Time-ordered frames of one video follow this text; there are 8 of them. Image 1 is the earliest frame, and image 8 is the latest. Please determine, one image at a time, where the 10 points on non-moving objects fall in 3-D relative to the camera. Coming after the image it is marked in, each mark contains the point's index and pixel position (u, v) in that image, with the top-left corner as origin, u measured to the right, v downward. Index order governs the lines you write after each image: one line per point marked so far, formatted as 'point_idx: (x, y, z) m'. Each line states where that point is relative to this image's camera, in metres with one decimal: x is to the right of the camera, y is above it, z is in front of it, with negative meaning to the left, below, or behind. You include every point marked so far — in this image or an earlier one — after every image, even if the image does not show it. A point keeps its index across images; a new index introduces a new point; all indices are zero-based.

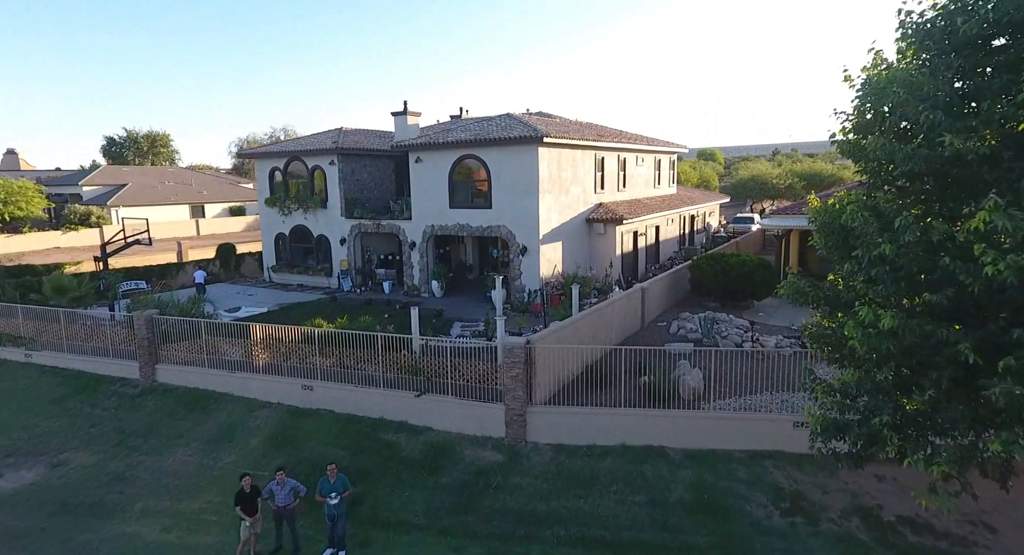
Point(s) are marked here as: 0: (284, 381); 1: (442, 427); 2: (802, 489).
0: (-5.4, -2.4, +14.8) m
1: (-1.5, -3.2, +13.5) m
2: (+5.1, -3.7, +11.1) m
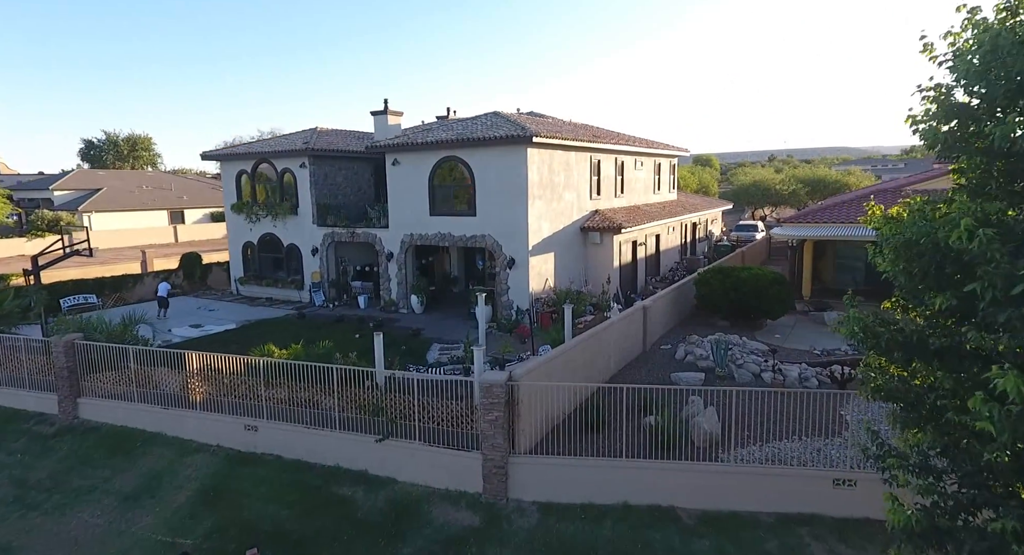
0: (-5.7, -2.8, +12.6) m
1: (-1.8, -3.6, +11.3) m
2: (+4.7, -4.1, +8.9) m
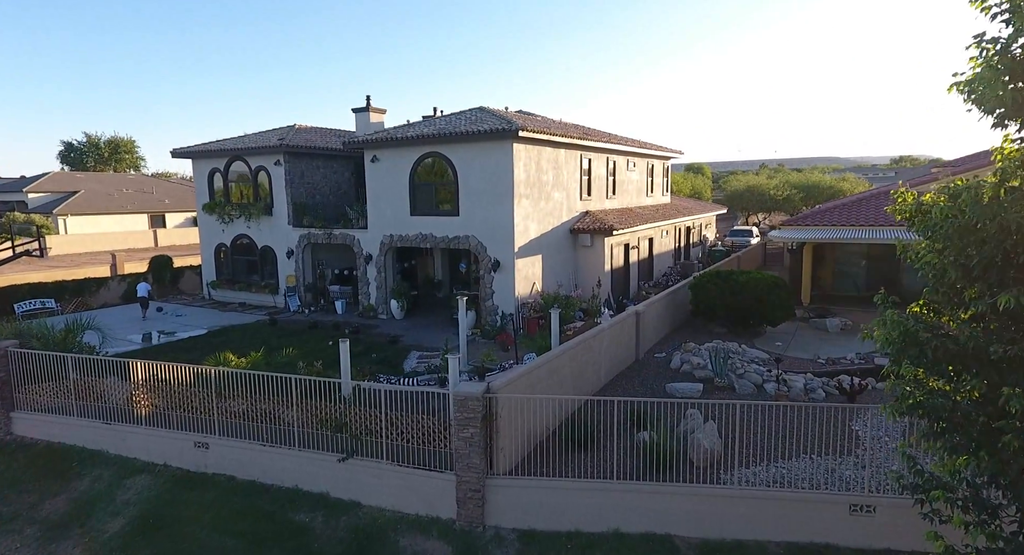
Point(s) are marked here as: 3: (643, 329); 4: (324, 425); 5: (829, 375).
0: (-6.1, -2.8, +11.3) m
1: (-2.2, -3.6, +10.1) m
2: (+4.4, -4.1, +7.8) m
3: (+3.2, -1.3, +15.6) m
4: (-3.1, -2.4, +10.5) m
5: (+6.7, -2.1, +13.3) m
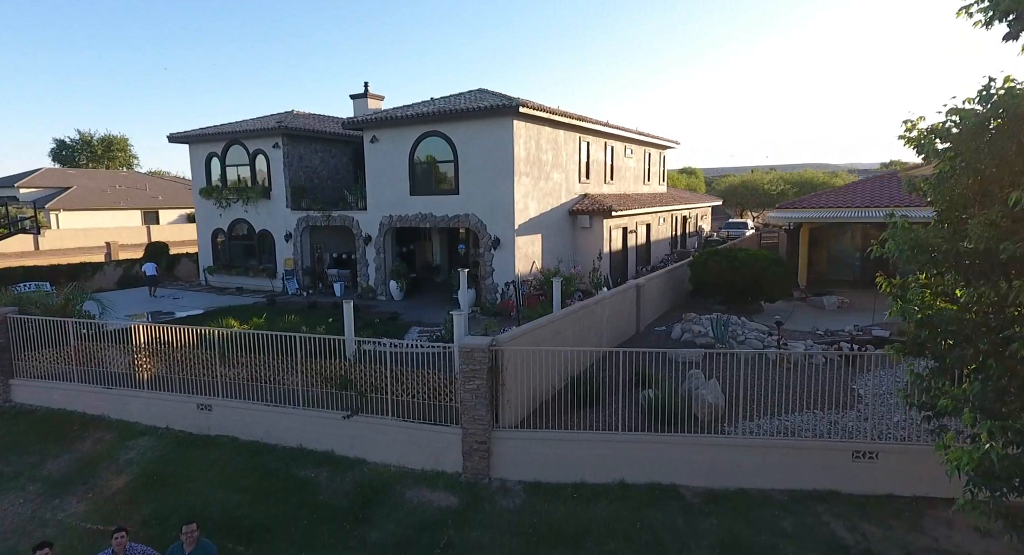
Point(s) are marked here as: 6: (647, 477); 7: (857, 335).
0: (-6.0, -2.2, +11.3) m
1: (-2.1, -2.9, +10.1) m
2: (+4.5, -3.4, +7.9) m
3: (+3.3, -0.6, +15.7) m
4: (-3.0, -1.7, +10.5) m
5: (+6.7, -1.4, +13.4) m
6: (+2.0, -2.9, +9.3) m
7: (+7.6, -1.3, +13.9) m
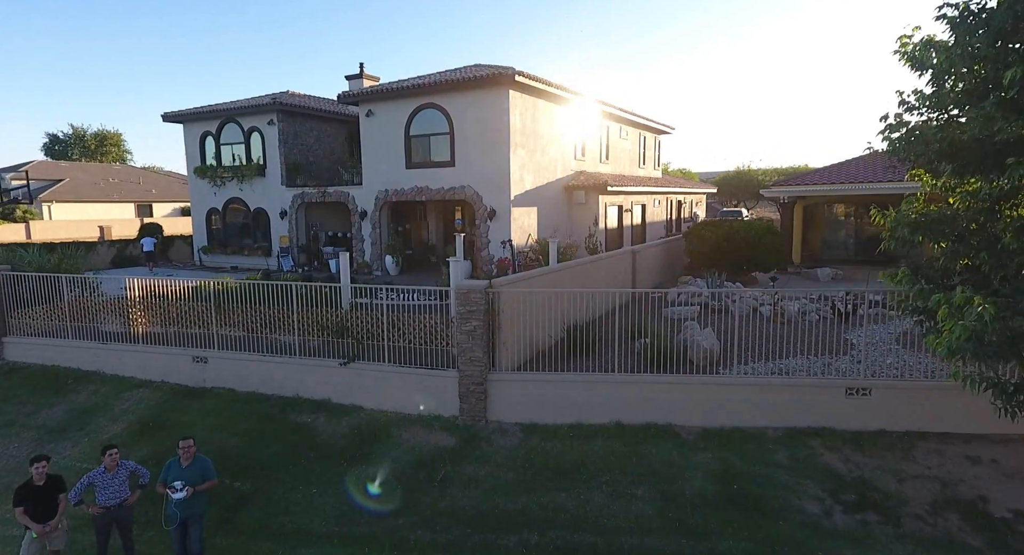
0: (-6.1, -1.3, +11.3) m
1: (-2.2, -2.0, +10.1) m
2: (+4.5, -2.5, +7.9) m
3: (+3.2, +0.2, +15.7) m
4: (-3.1, -0.9, +10.5) m
5: (+6.7, -0.5, +13.5) m
6: (+1.9, -2.1, +9.3) m
7: (+7.5, -0.4, +14.0) m
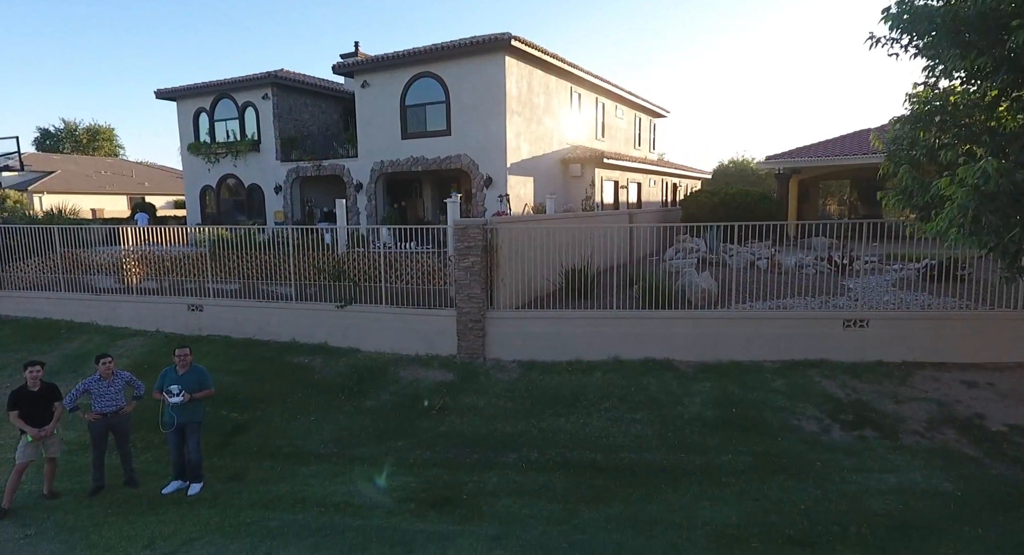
0: (-6.1, -0.4, +11.2) m
1: (-2.2, -1.1, +10.1) m
2: (+4.4, -1.5, +7.9) m
3: (+3.1, +1.2, +15.7) m
4: (-3.1, 0.0, +10.4) m
5: (+6.6, +0.4, +13.5) m
6: (+1.9, -1.1, +9.3) m
7: (+7.4, +0.5, +14.0) m
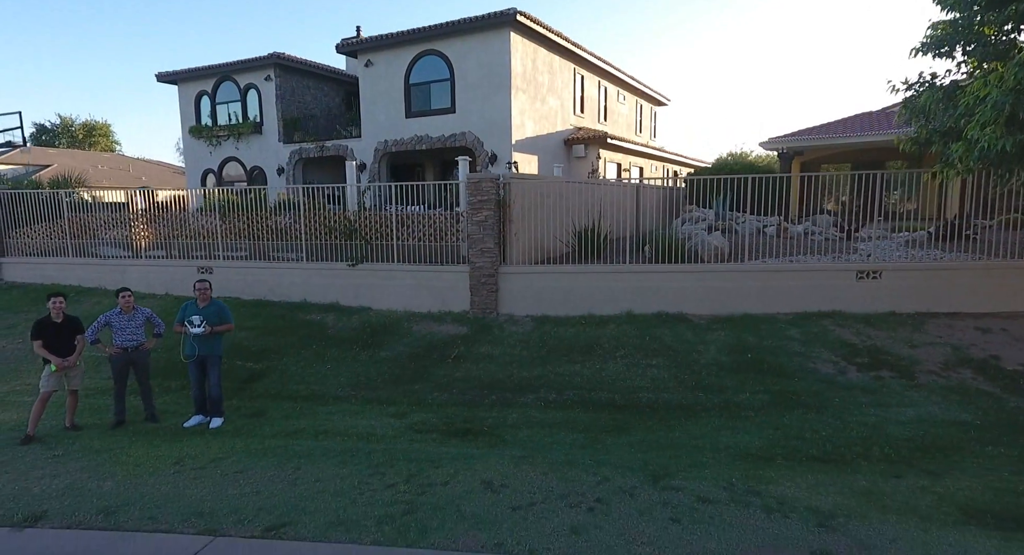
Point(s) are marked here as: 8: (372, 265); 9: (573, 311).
0: (-6.0, +0.2, +11.2) m
1: (-2.0, -0.5, +10.1) m
2: (+4.7, -0.9, +8.0) m
3: (+3.2, +1.8, +15.8) m
4: (-3.0, +0.7, +10.4) m
5: (+6.7, +1.1, +13.6) m
6: (+2.1, -0.4, +9.4) m
7: (+7.6, +1.2, +14.1) m
8: (-2.2, +0.2, +10.1) m
9: (+0.9, -0.5, +9.5) m
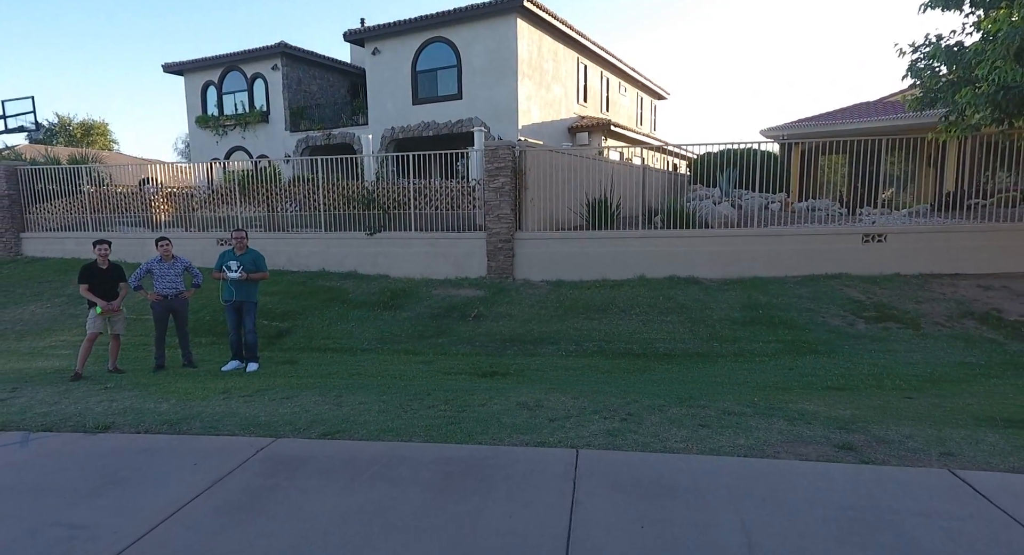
0: (-5.7, +0.7, +11.4) m
1: (-1.8, +0.1, +10.3) m
2: (+4.9, -0.3, +8.3) m
3: (+3.4, +2.3, +16.1) m
4: (-2.7, +1.2, +10.7) m
5: (+7.0, +1.6, +13.9) m
6: (+2.4, +0.1, +9.6) m
7: (+7.8, +1.7, +14.4) m
8: (-2.0, +0.7, +10.3) m
9: (+1.2, 0.0, +9.7) m
